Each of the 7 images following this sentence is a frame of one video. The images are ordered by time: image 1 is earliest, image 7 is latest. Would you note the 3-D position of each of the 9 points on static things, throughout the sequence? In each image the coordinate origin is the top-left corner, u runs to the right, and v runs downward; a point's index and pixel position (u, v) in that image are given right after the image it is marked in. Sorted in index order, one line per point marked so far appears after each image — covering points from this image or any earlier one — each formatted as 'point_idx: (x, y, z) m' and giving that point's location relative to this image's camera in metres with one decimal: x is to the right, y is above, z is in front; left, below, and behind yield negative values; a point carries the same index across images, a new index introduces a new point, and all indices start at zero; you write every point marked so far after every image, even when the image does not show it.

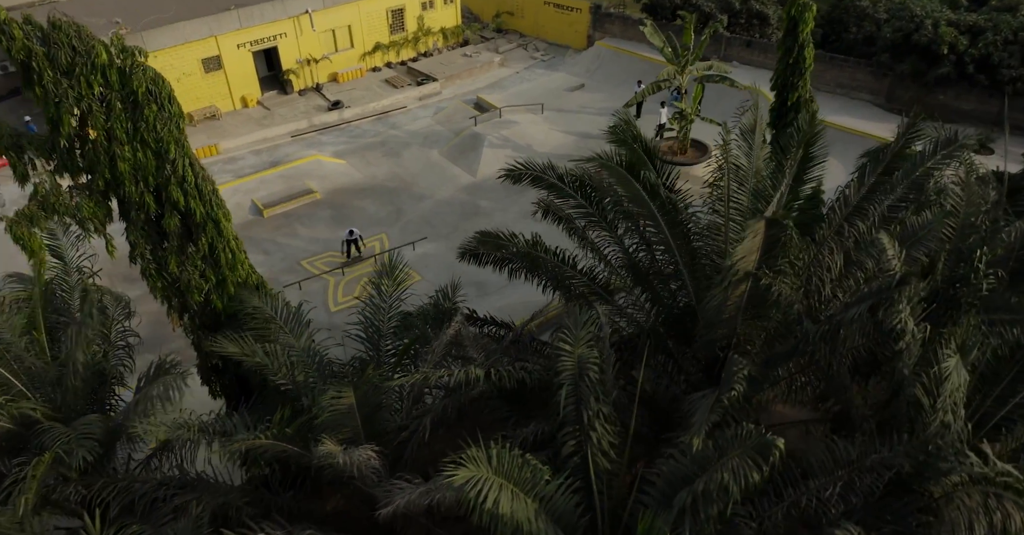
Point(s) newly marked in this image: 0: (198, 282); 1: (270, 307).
0: (-3.7, -0.2, +7.6) m
1: (-2.9, -0.4, +8.0) m
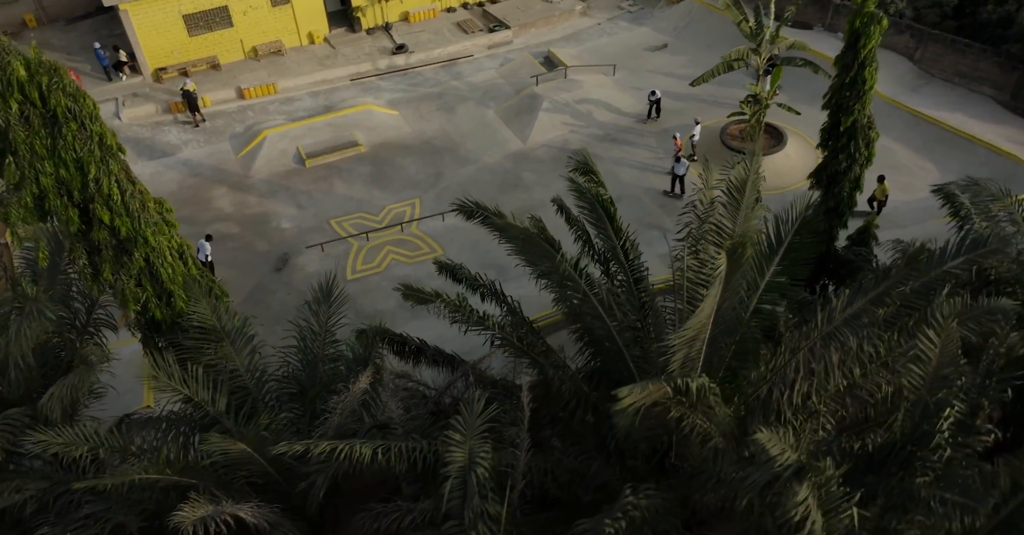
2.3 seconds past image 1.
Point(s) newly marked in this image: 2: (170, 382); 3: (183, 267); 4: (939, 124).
0: (-4.4, -0.3, +7.4) m
1: (-3.6, -0.6, +7.7) m
2: (-3.7, -1.2, +6.9) m
3: (-4.1, 0.0, +7.8) m
4: (+12.4, +4.2, +18.5) m
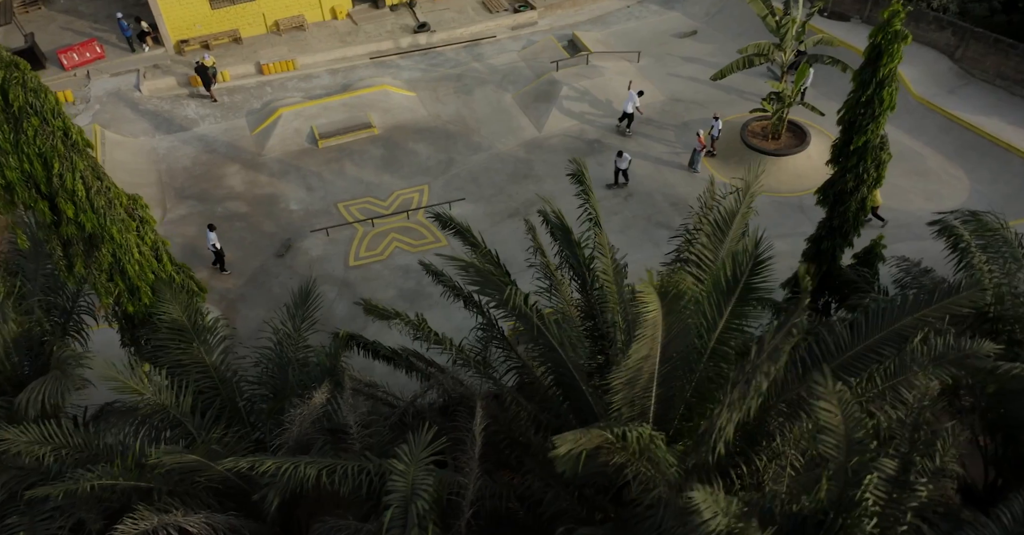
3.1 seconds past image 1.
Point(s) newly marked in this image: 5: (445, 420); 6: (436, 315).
0: (-4.7, -0.2, +7.4) m
1: (-3.9, -0.6, +7.7) m
2: (-4.1, -1.3, +6.9) m
3: (-4.4, 0.0, +7.8) m
4: (+12.8, +3.8, +17.6) m
5: (-0.8, -1.7, +7.1) m
6: (-1.7, -1.1, +14.4) m
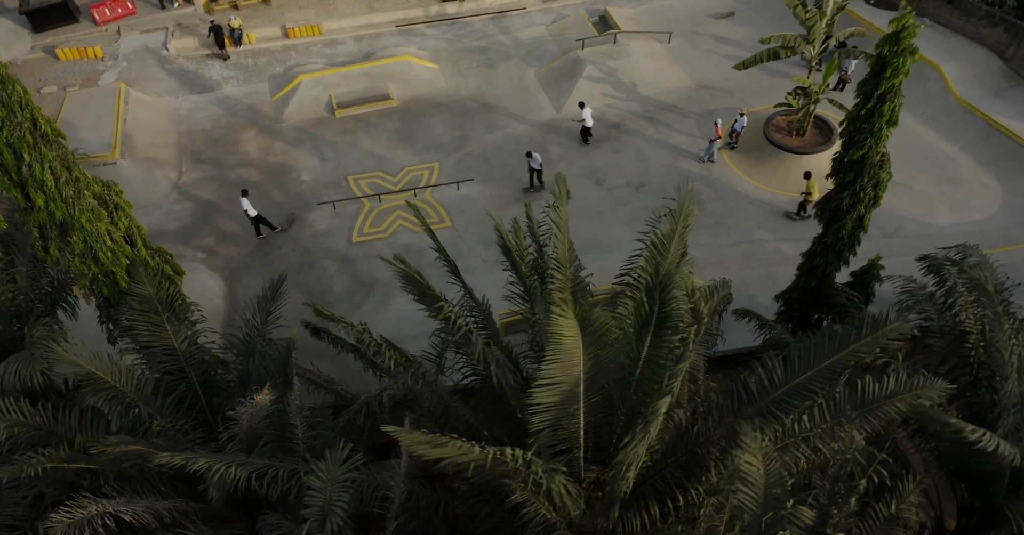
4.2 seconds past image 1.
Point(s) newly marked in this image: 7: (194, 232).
0: (-5.2, 0.0, +7.6) m
1: (-4.4, -0.4, +7.9) m
2: (-4.7, -1.1, +7.1) m
3: (-4.8, +0.2, +7.9) m
4: (+13.1, +3.4, +16.6) m
5: (-1.3, -1.7, +7.2) m
6: (-1.8, -0.7, +14.4) m
7: (-8.2, +0.9, +16.4) m
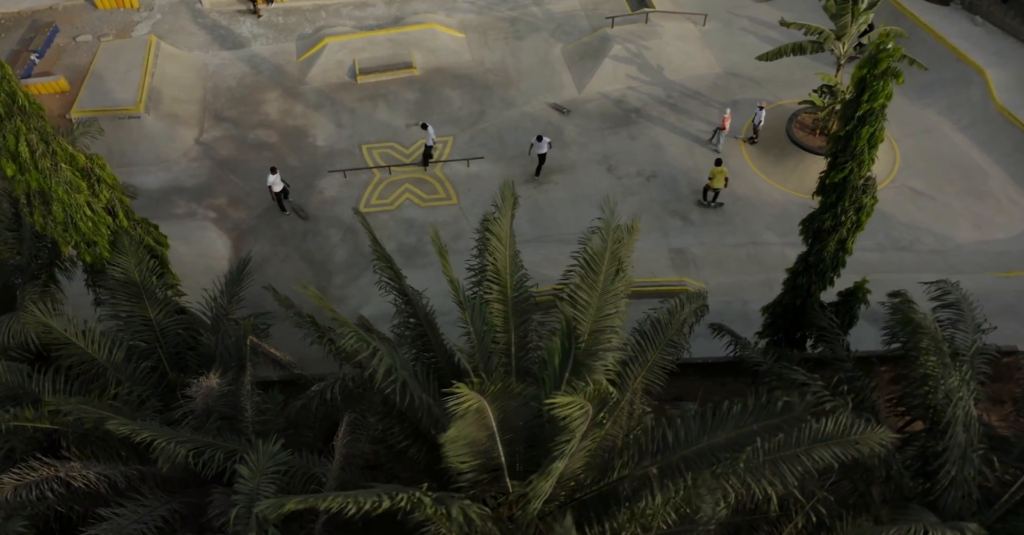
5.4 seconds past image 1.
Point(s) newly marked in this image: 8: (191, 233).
0: (-5.6, +0.4, +8.0) m
1: (-4.9, 0.0, +8.2) m
2: (-5.3, -0.8, +7.5) m
3: (-5.2, +0.6, +8.2) m
4: (+13.4, +2.8, +15.7) m
5: (-2.0, -1.7, +7.4) m
6: (-1.9, -0.2, +14.6) m
7: (-8.0, +2.0, +16.8) m
8: (-7.9, +0.8, +15.6) m
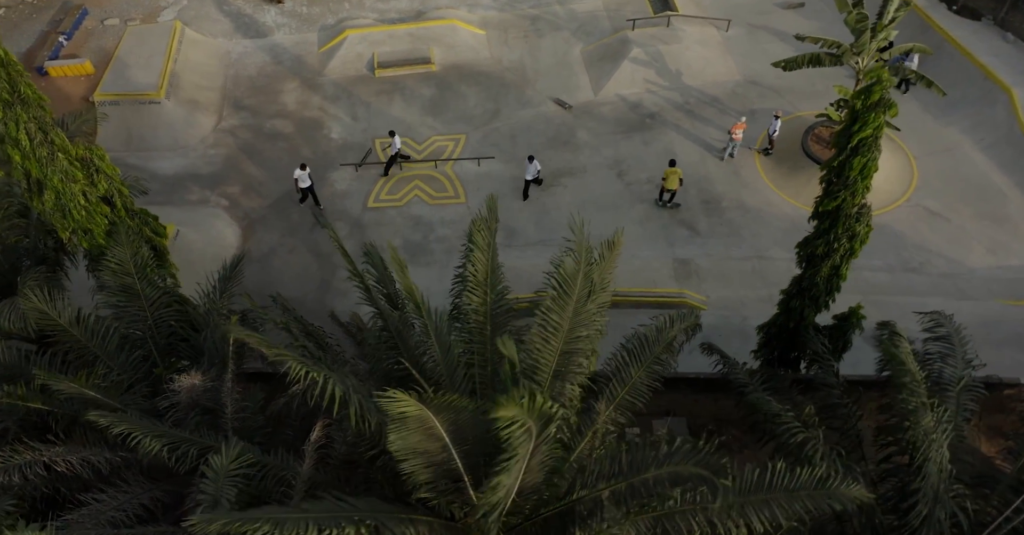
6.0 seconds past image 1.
0: (-5.8, +0.5, +8.2) m
1: (-5.0, +0.1, +8.4) m
2: (-5.5, -0.7, +7.7) m
3: (-5.3, +0.8, +8.4) m
4: (+13.6, +2.1, +15.2) m
5: (-2.2, -1.7, +7.6) m
6: (-1.9, -0.2, +14.7) m
7: (-7.8, +2.4, +17.1) m
8: (-7.7, +1.2, +15.9) m
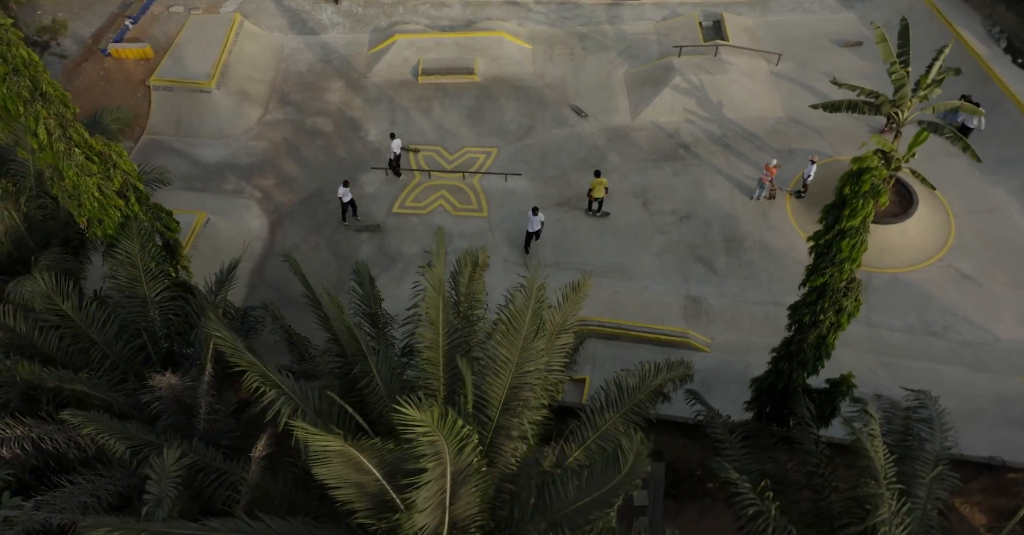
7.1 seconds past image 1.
0: (-5.9, +0.7, +8.7) m
1: (-5.2, +0.2, +8.9) m
2: (-5.8, -0.5, +8.2) m
3: (-5.4, +0.9, +8.9) m
4: (+13.9, +0.2, +14.3) m
5: (-2.7, -1.9, +7.9) m
6: (-1.6, -0.4, +15.0) m
7: (-7.1, +2.7, +17.7) m
8: (-7.2, +1.5, +16.6) m
